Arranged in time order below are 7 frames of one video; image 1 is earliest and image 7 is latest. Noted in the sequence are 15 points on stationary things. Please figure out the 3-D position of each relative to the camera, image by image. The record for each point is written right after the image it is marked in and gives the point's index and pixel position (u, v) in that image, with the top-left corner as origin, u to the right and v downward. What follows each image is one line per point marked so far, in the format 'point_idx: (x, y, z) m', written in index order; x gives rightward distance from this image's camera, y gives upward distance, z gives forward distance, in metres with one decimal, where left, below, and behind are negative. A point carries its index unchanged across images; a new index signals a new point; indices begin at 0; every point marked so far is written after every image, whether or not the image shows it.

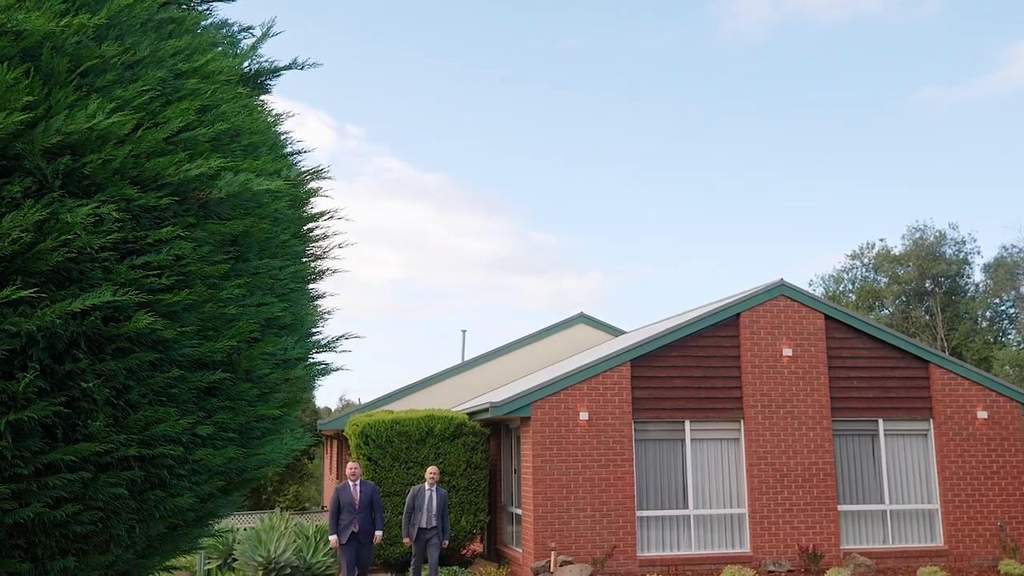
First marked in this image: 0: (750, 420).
0: (+3.9, -2.1, +14.6) m
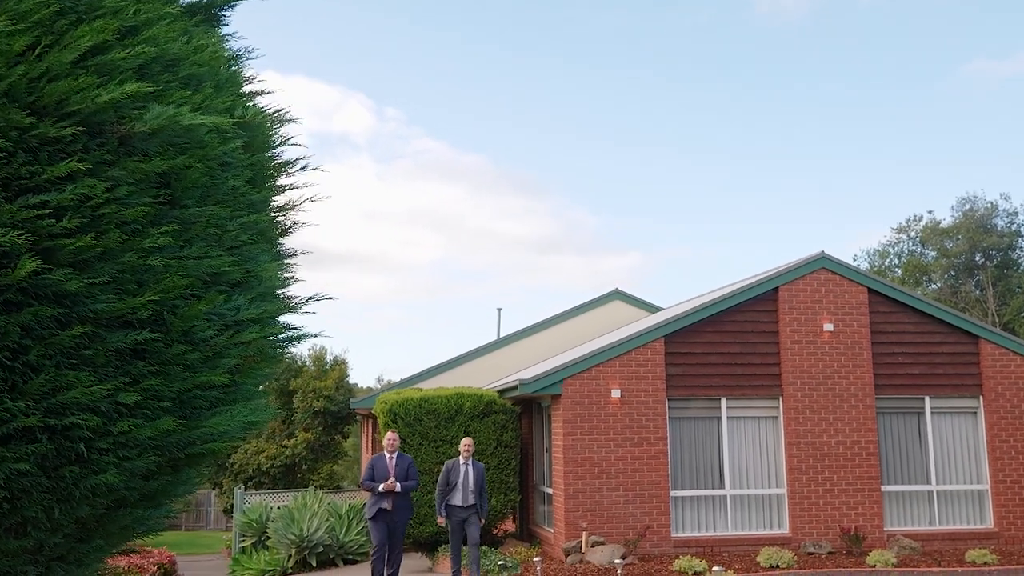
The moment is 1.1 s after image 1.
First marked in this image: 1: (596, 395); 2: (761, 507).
0: (+4.3, -1.7, +14.1) m
1: (+1.3, -1.6, +13.8) m
2: (+3.9, -3.4, +14.0) m
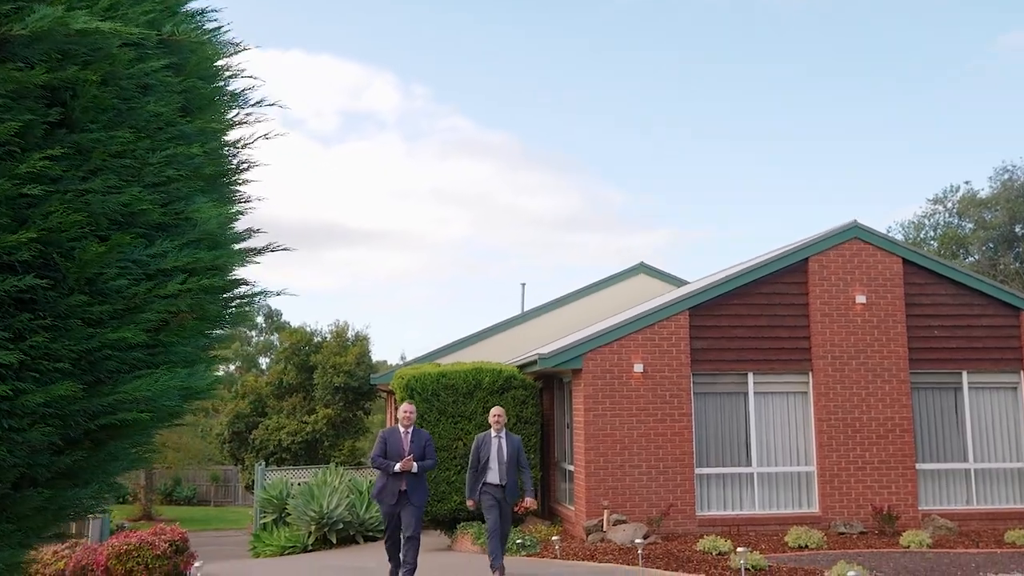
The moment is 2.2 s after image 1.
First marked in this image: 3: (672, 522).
0: (+4.6, -1.3, +13.6) m
1: (+1.6, -1.2, +13.3) m
2: (+4.2, -3.0, +13.6) m
3: (+2.3, -3.4, +13.0) m
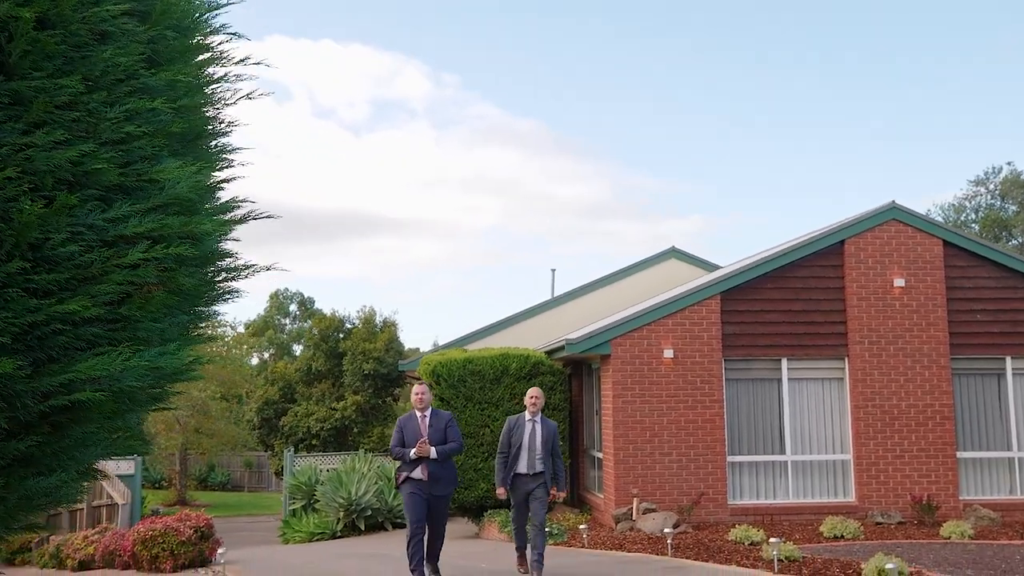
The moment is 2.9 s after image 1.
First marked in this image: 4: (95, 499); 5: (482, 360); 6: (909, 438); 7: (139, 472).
0: (+5.0, -1.0, +13.2) m
1: (+2.0, -1.0, +13.1) m
2: (+4.6, -2.7, +13.2) m
3: (+2.7, -3.1, +12.8) m
4: (-7.6, -3.8, +16.5) m
5: (-0.5, -1.1, +14.1) m
6: (+5.7, -2.2, +13.1) m
7: (-7.1, -3.5, +17.3) m
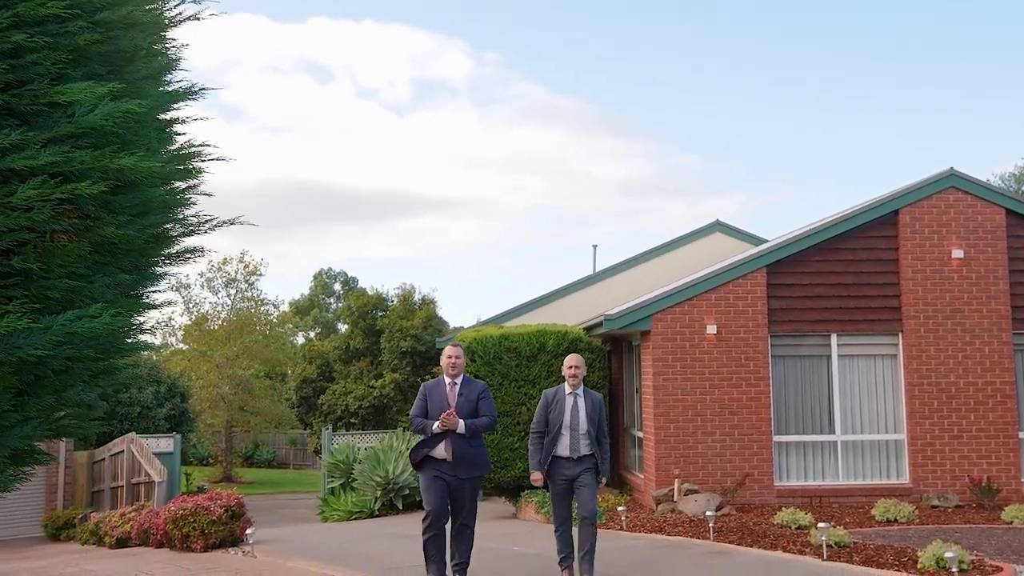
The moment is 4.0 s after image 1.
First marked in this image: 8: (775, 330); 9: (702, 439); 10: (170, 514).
0: (+5.5, -0.6, +12.5) m
1: (+2.5, -0.6, +12.6) m
2: (+5.1, -2.3, +12.6) m
3: (+3.2, -2.8, +12.3) m
4: (-6.9, -3.4, +16.6) m
5: (+0.1, -0.7, +13.7) m
6: (+6.2, -1.8, +12.4) m
7: (-6.4, -3.1, +17.3) m
8: (+3.7, -0.6, +12.6) m
9: (+2.6, -2.1, +12.4) m
10: (-4.2, -2.8, +11.1) m
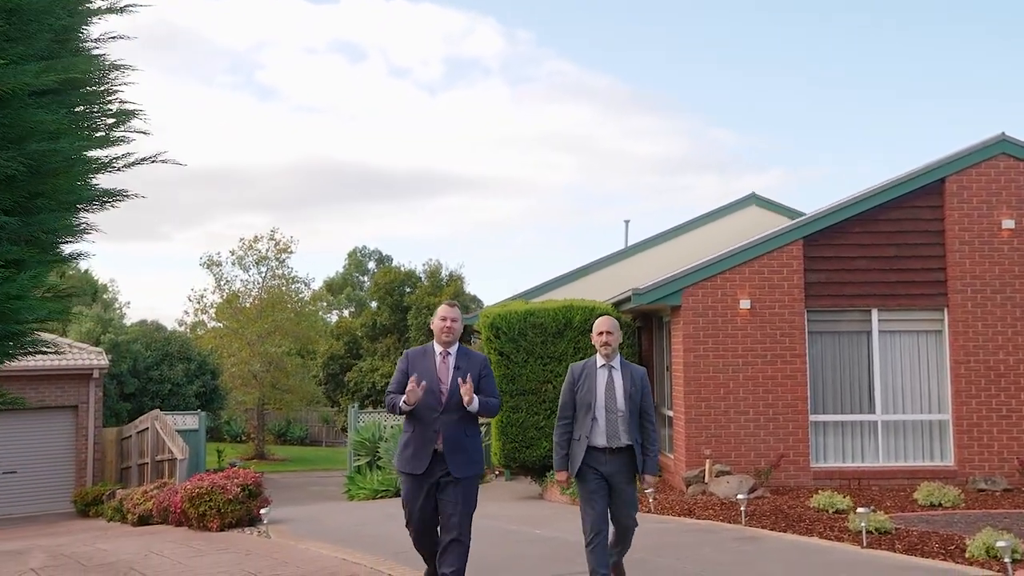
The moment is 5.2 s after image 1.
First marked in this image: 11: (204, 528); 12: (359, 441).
0: (+5.9, -0.3, +11.9) m
1: (+2.8, -0.2, +12.0) m
2: (+5.4, -2.0, +12.0) m
3: (+3.5, -2.4, +11.8) m
4: (-6.4, -3.0, +16.5) m
5: (+0.5, -0.4, +13.3) m
6: (+6.6, -1.4, +11.8) m
7: (-5.9, -2.6, +17.1) m
8: (+4.0, -0.2, +12.1) m
9: (+2.9, -1.7, +11.9) m
10: (-3.9, -2.5, +10.9) m
11: (-3.7, -2.9, +10.8) m
12: (-3.1, -3.1, +18.3) m
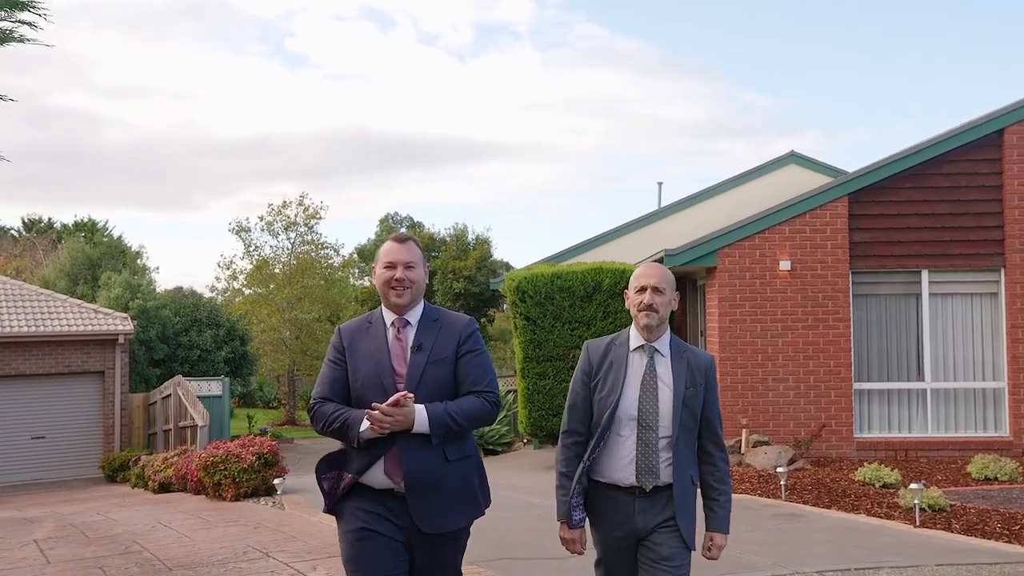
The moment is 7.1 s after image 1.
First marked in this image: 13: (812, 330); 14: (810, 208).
0: (+6.2, +0.2, +11.1) m
1: (+3.1, +0.3, +11.4) m
2: (+5.8, -1.5, +11.3) m
3: (+3.8, -1.9, +11.1) m
4: (-5.9, -2.4, +16.2) m
5: (+0.8, +0.2, +12.7) m
6: (+6.9, -0.9, +11.0) m
7: (-5.3, -2.0, +16.8) m
8: (+4.3, +0.3, +11.3) m
9: (+3.3, -1.2, +11.2) m
10: (-3.6, -2.0, +10.5) m
11: (-3.4, -2.4, +10.4) m
12: (-2.5, -2.4, +17.9) m
13: (+3.7, -0.5, +11.3) m
14: (+3.7, +1.0, +11.3) m
